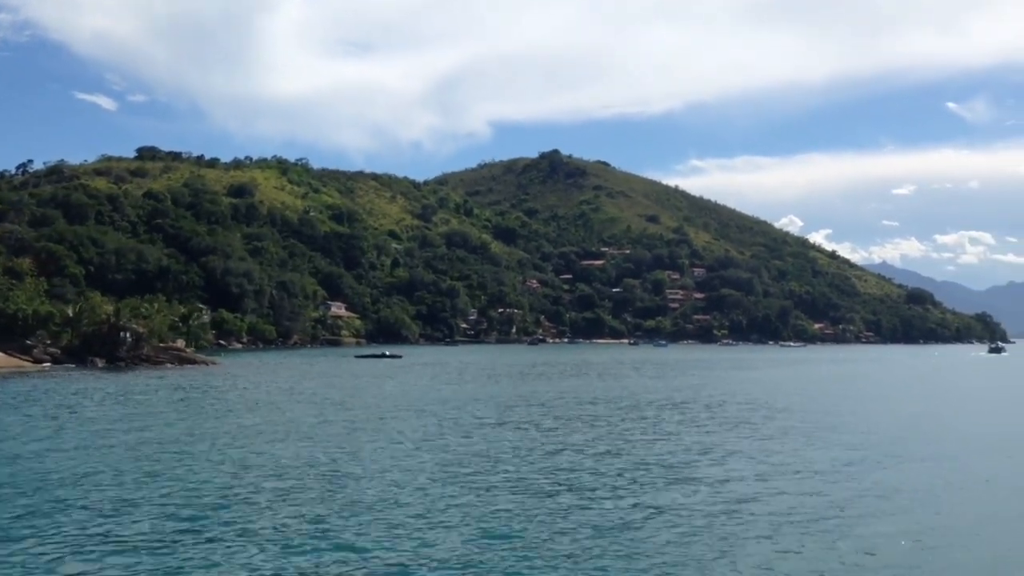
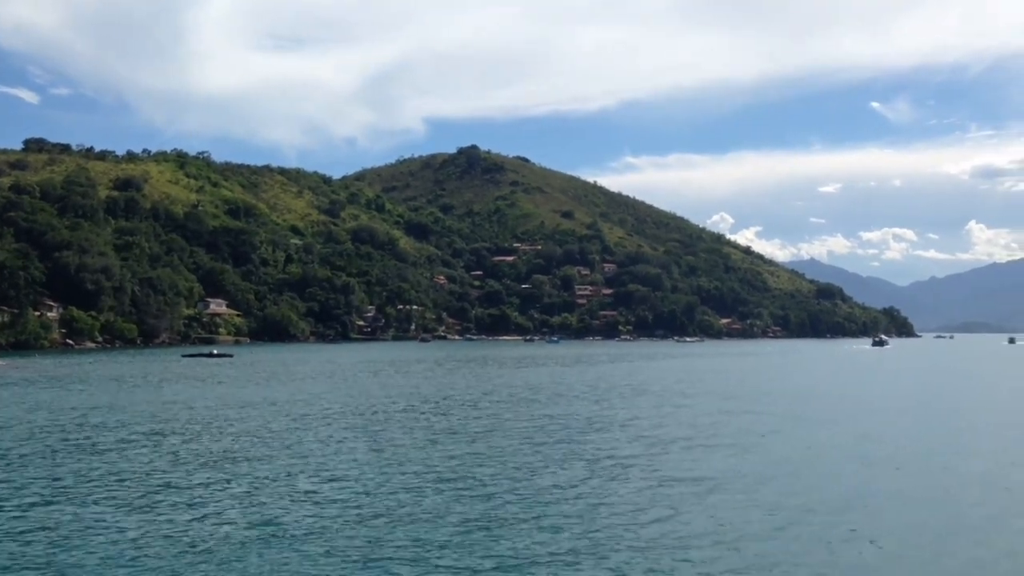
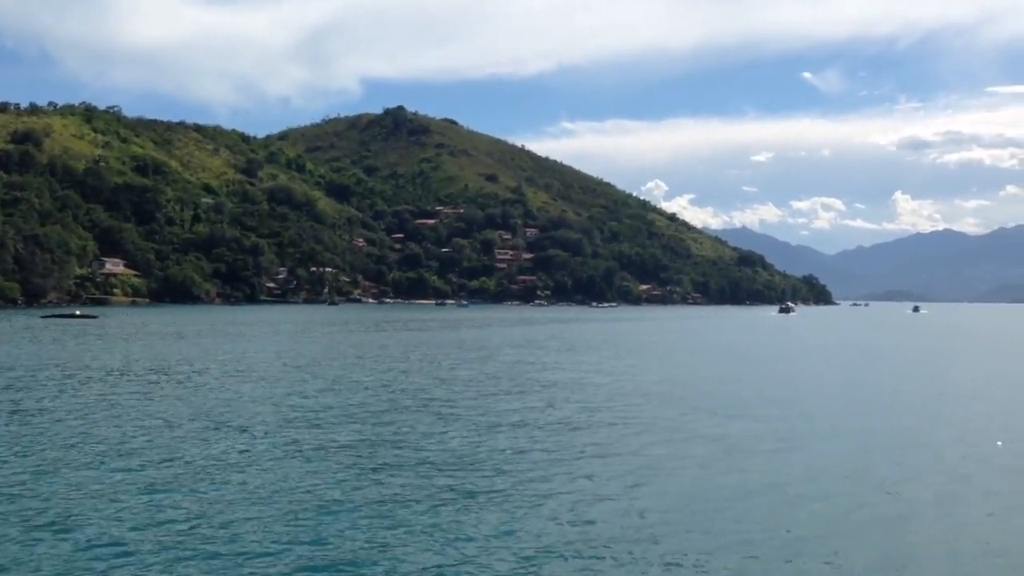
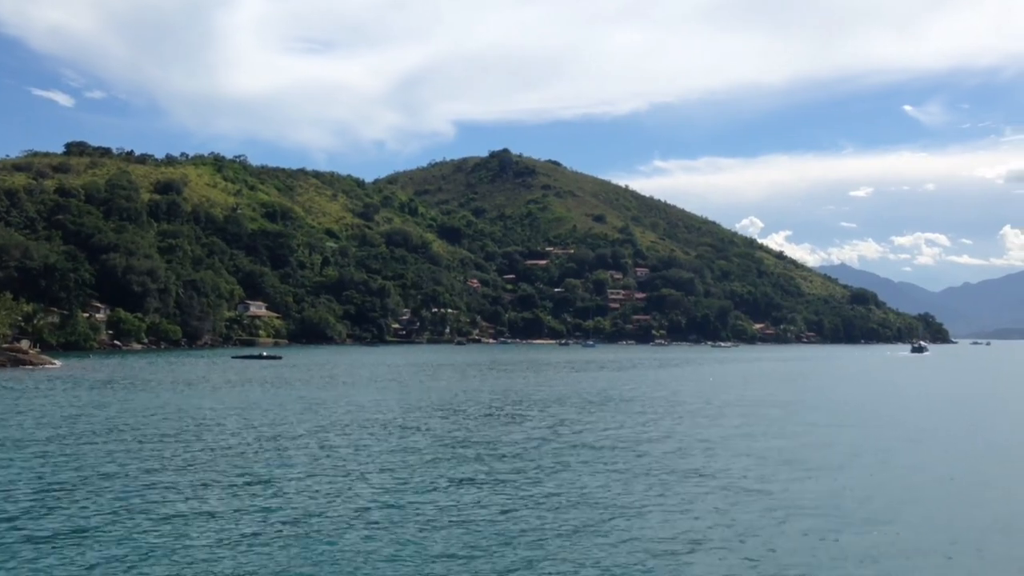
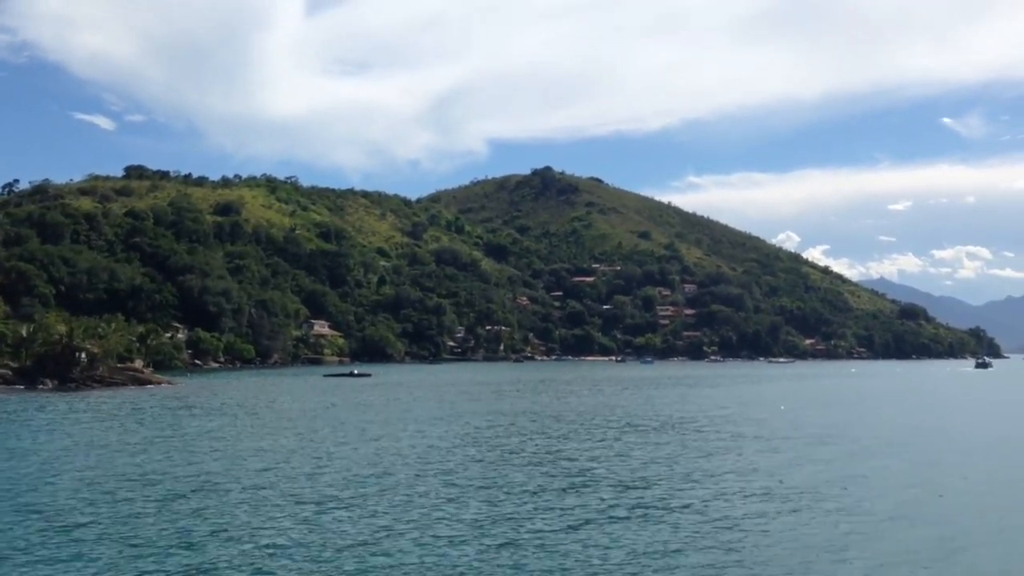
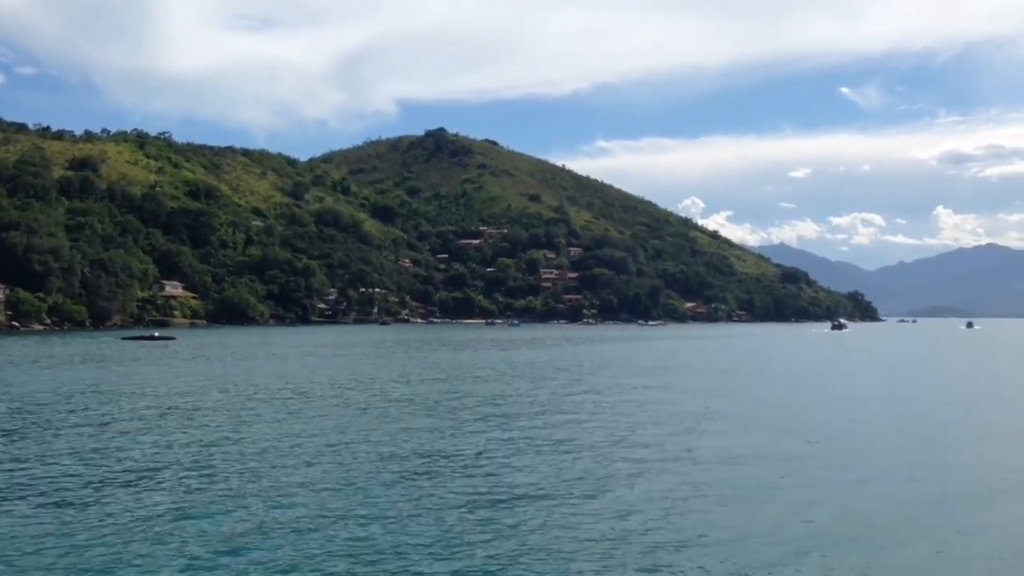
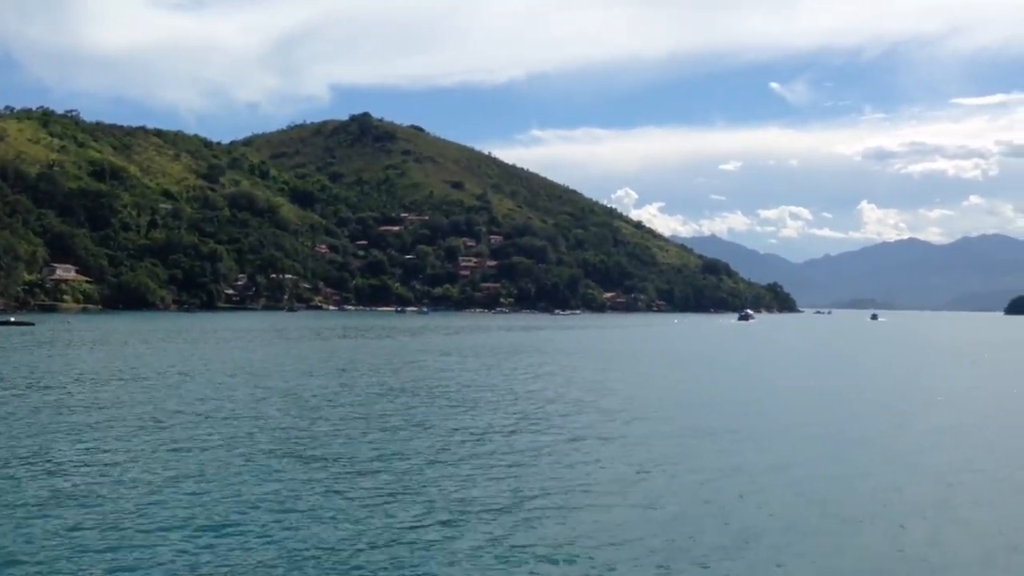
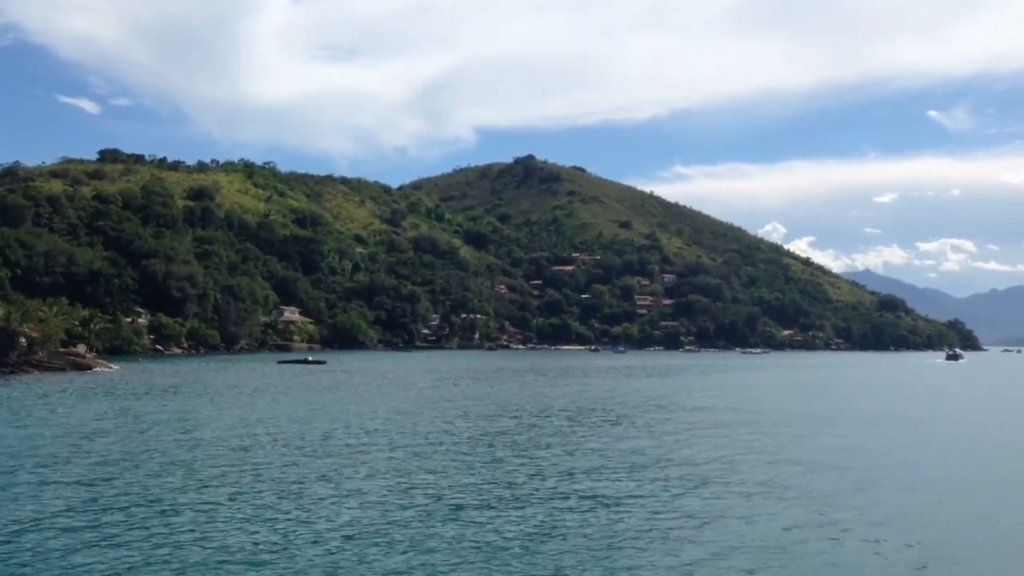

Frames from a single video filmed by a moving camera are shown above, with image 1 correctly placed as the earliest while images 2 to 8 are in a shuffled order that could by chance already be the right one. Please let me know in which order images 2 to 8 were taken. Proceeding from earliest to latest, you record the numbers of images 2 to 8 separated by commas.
5, 8, 4, 2, 6, 3, 7
